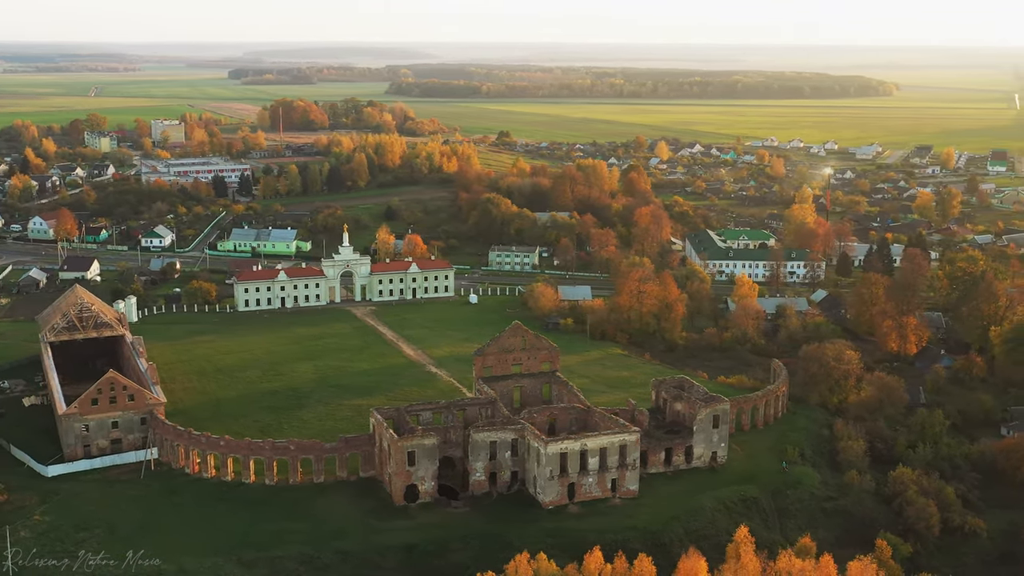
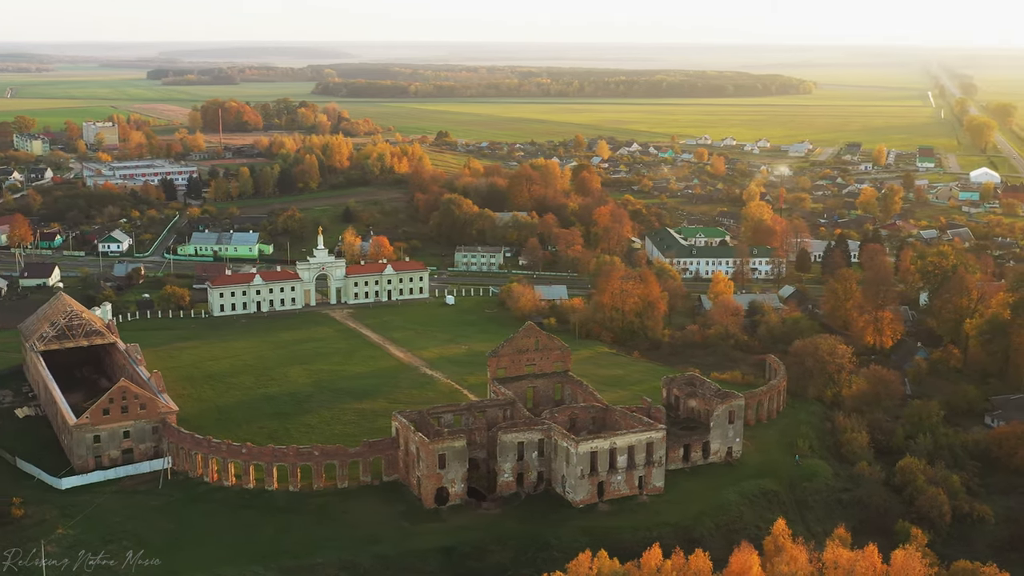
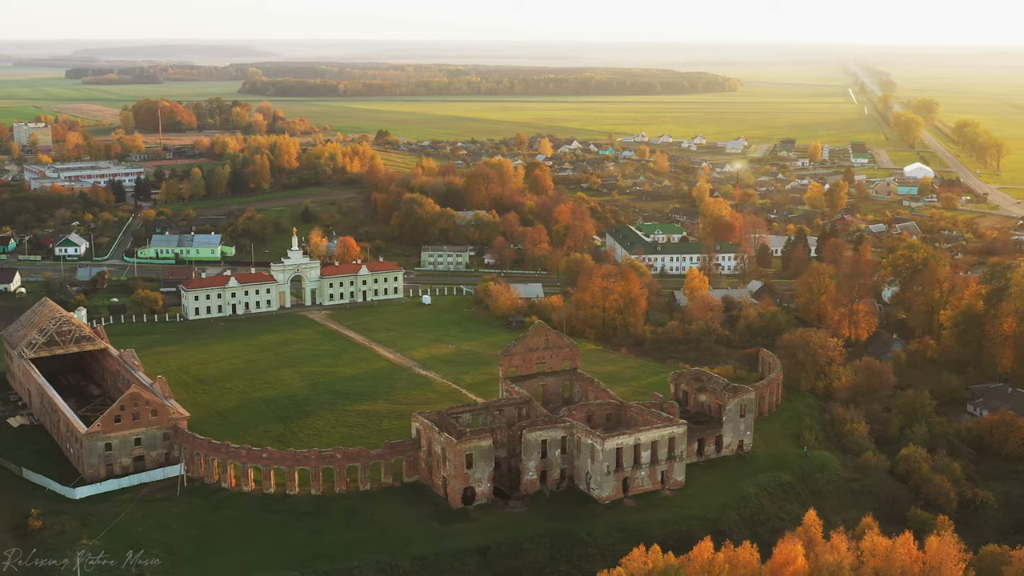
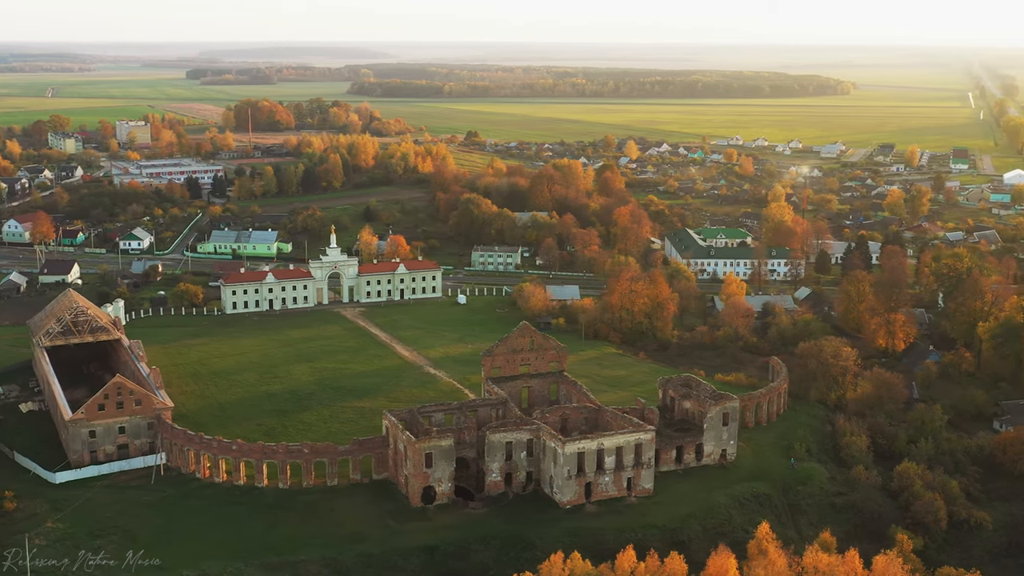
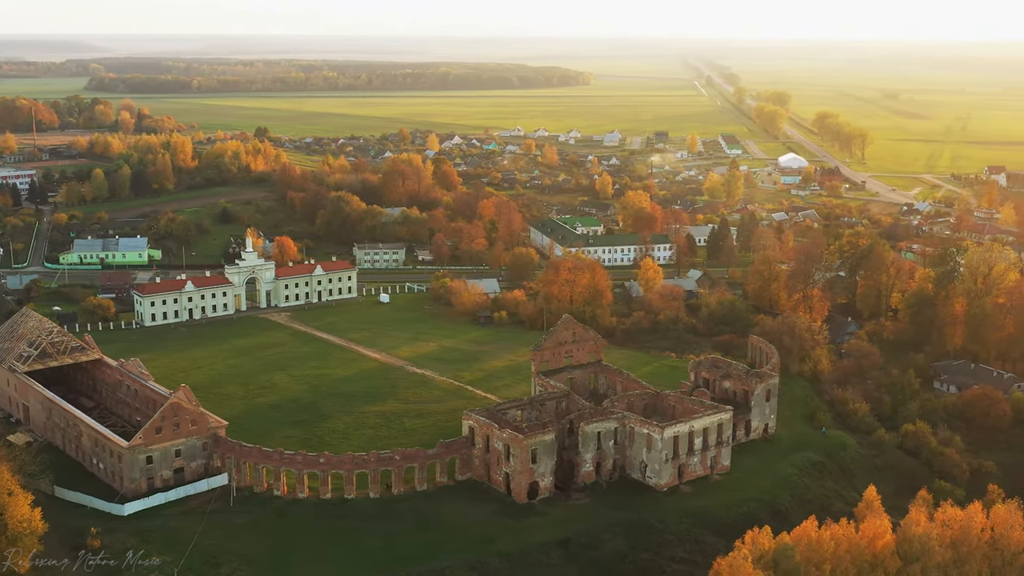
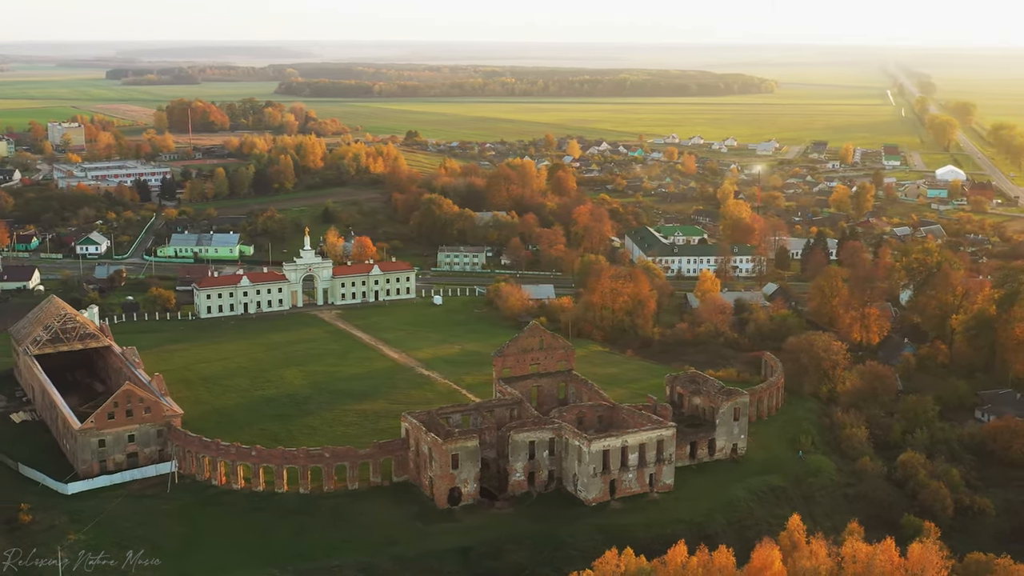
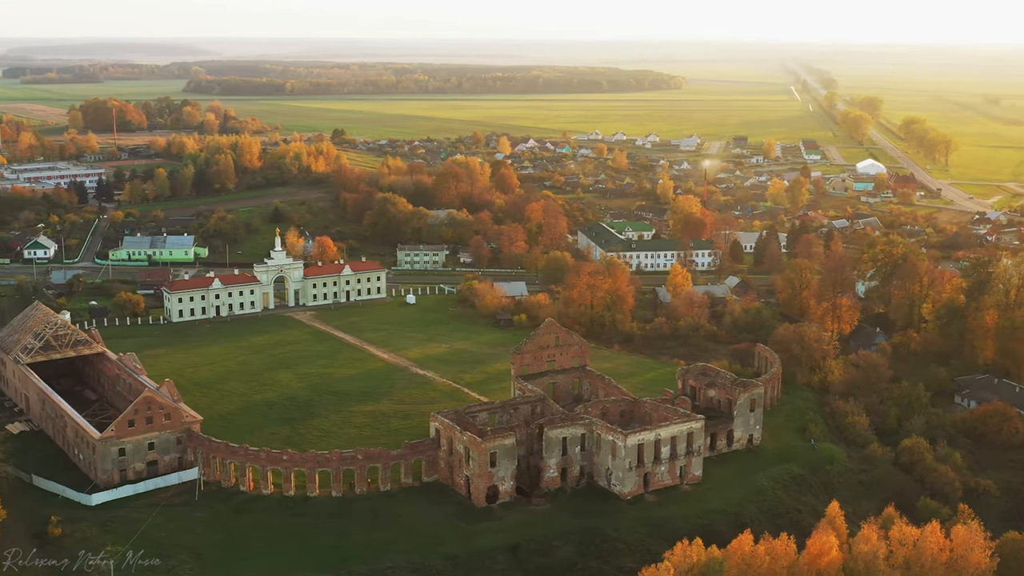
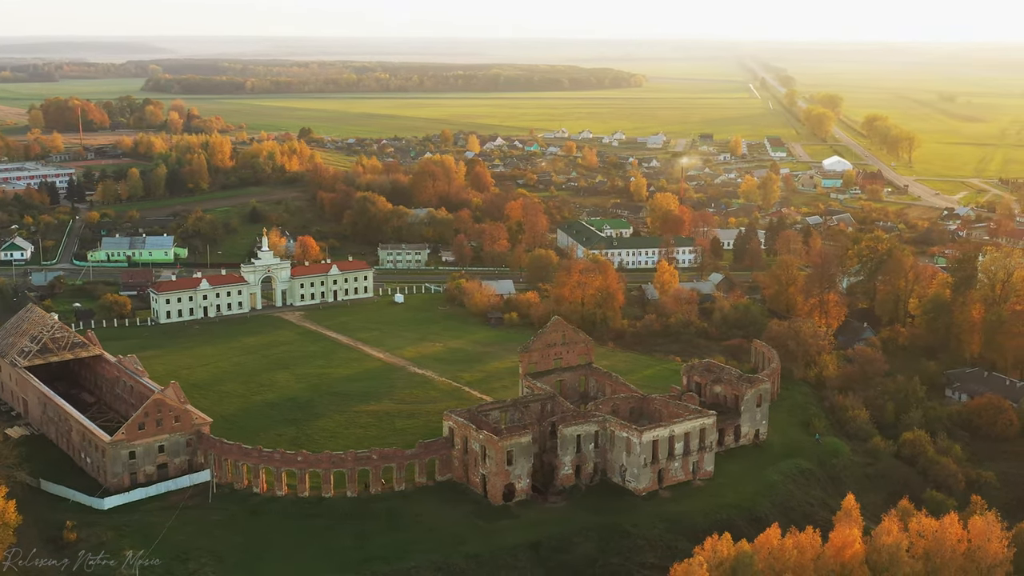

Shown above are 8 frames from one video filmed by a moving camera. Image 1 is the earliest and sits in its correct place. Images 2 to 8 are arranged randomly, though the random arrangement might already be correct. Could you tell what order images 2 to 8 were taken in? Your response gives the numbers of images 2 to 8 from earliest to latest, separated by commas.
4, 2, 6, 3, 7, 8, 5
